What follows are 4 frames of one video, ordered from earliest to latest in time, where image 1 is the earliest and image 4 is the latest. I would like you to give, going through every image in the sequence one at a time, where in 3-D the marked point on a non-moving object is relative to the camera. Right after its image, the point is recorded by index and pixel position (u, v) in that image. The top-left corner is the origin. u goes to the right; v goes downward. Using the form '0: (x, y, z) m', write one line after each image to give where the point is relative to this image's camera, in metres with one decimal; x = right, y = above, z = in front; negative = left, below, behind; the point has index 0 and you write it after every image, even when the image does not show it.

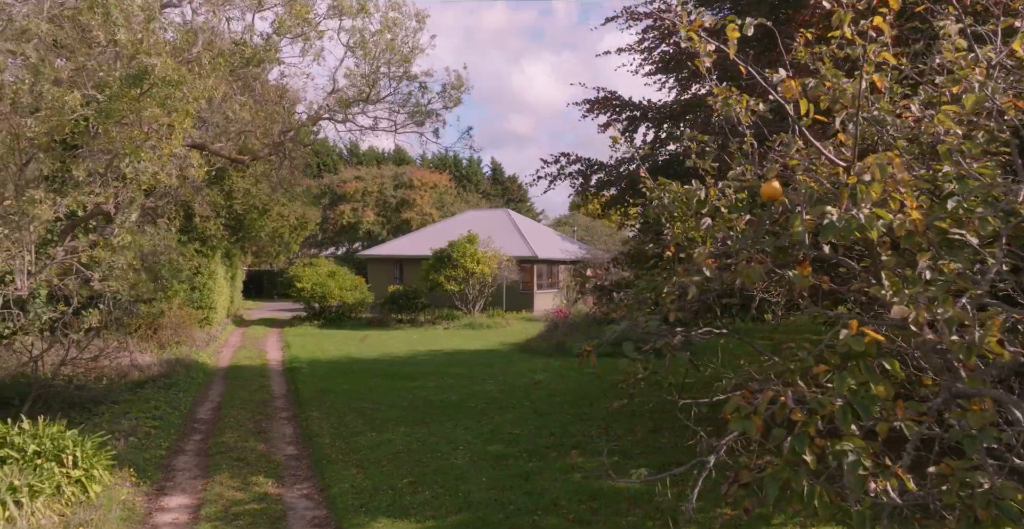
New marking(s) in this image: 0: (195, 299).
0: (-7.4, -0.8, +16.5) m
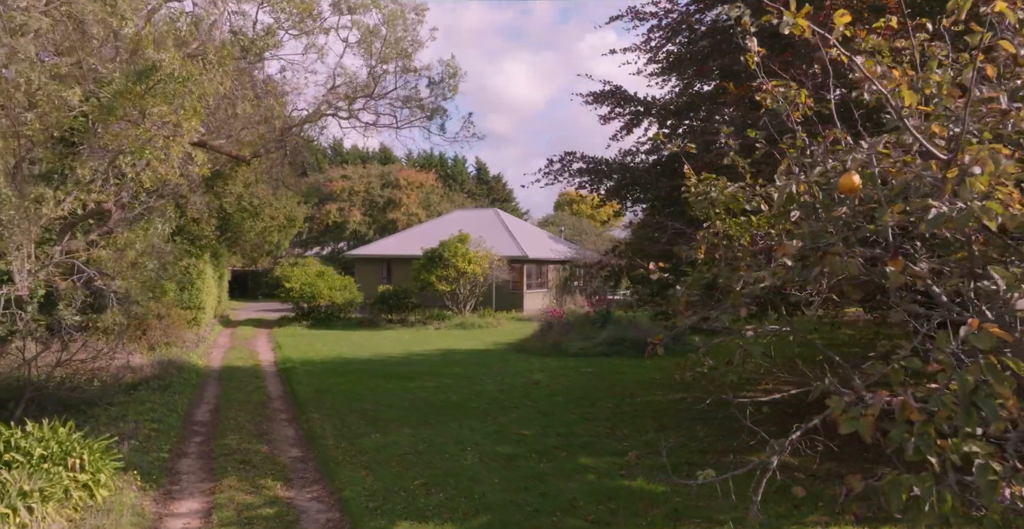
0: (-7.5, -0.8, +16.2) m
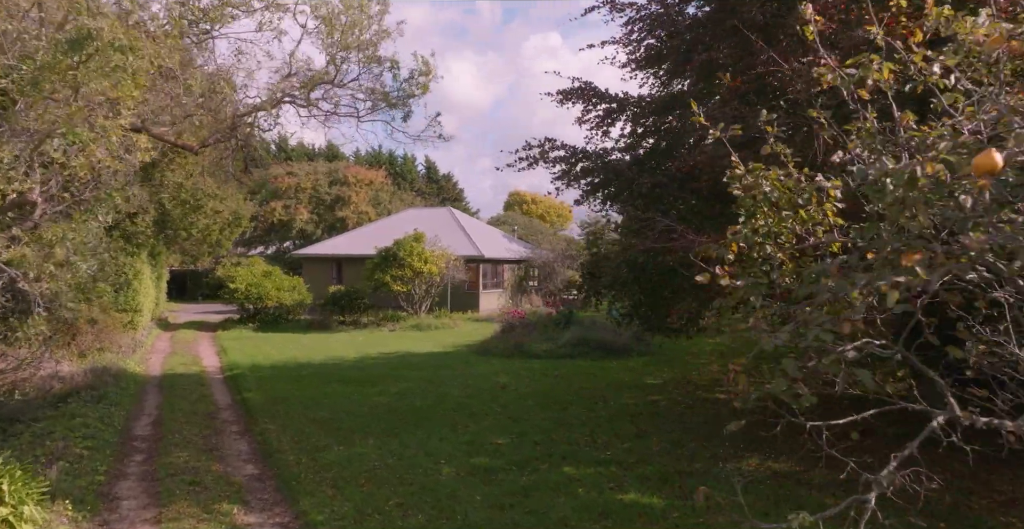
0: (-8.4, -0.8, +15.0) m
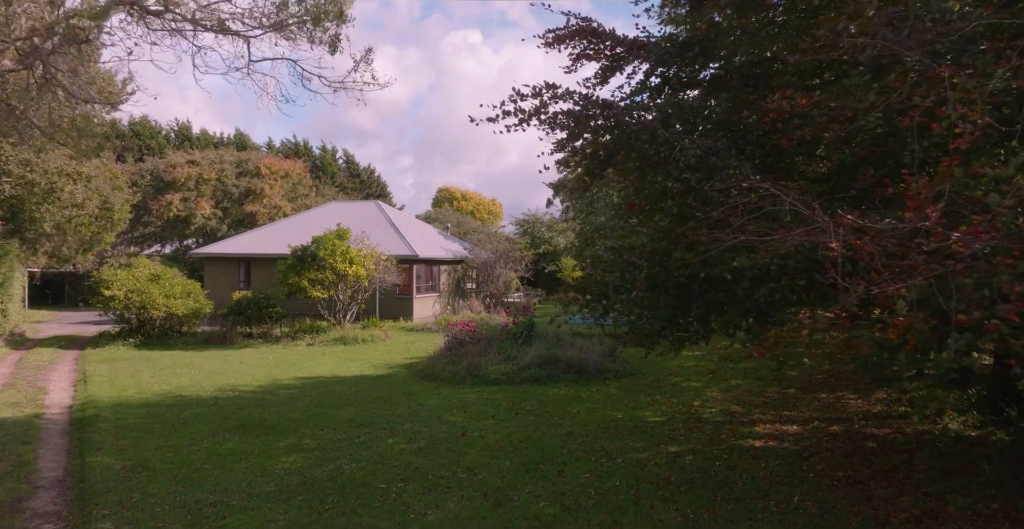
0: (-9.2, -0.8, +11.1) m
